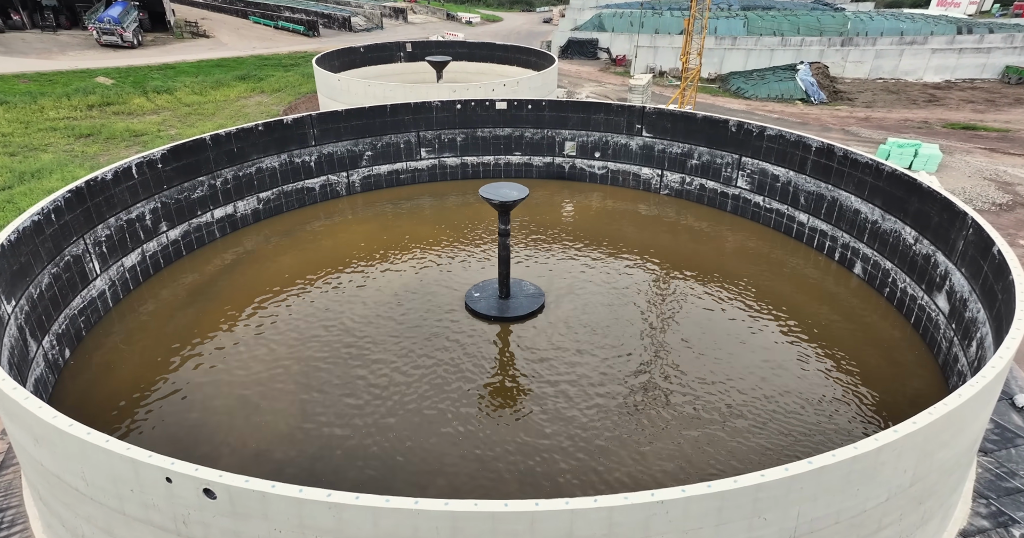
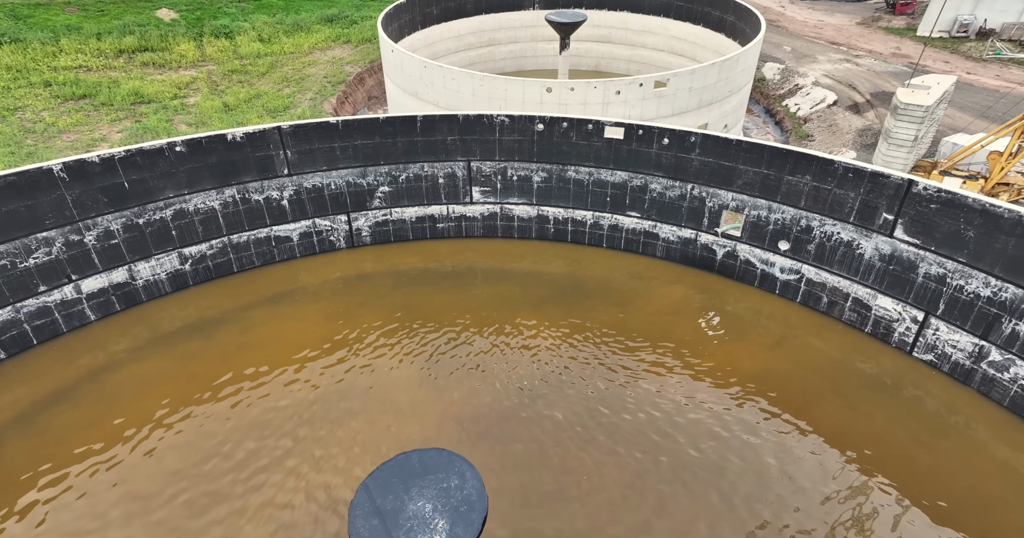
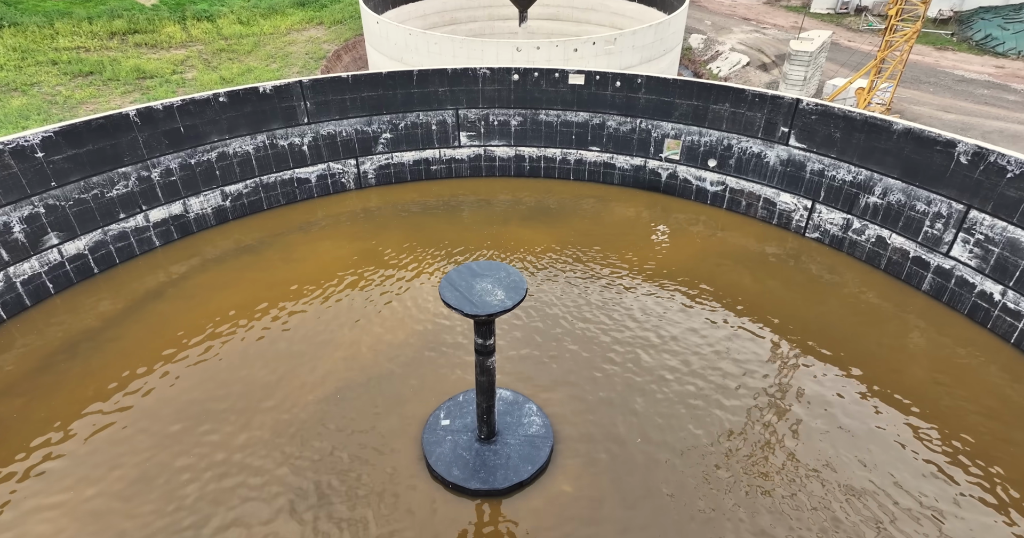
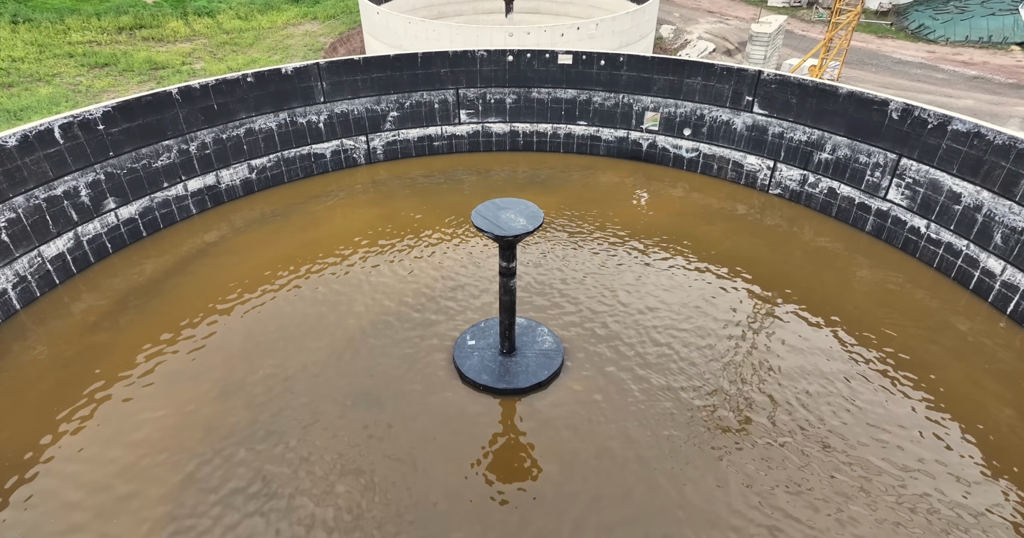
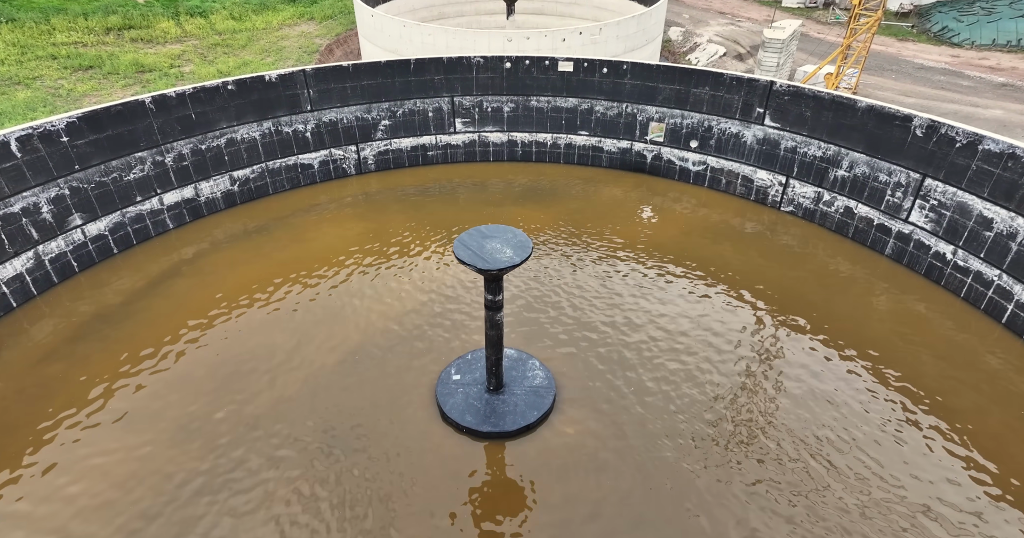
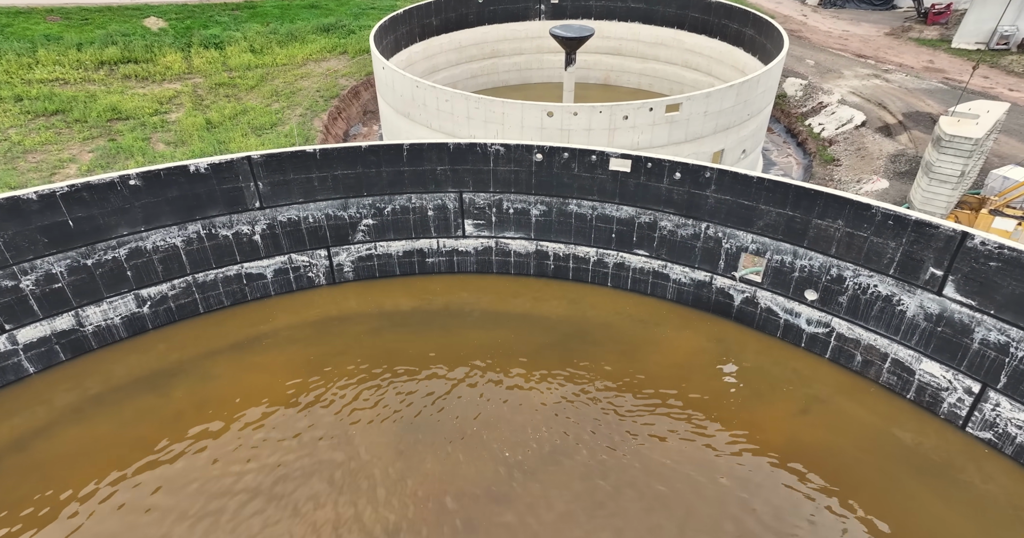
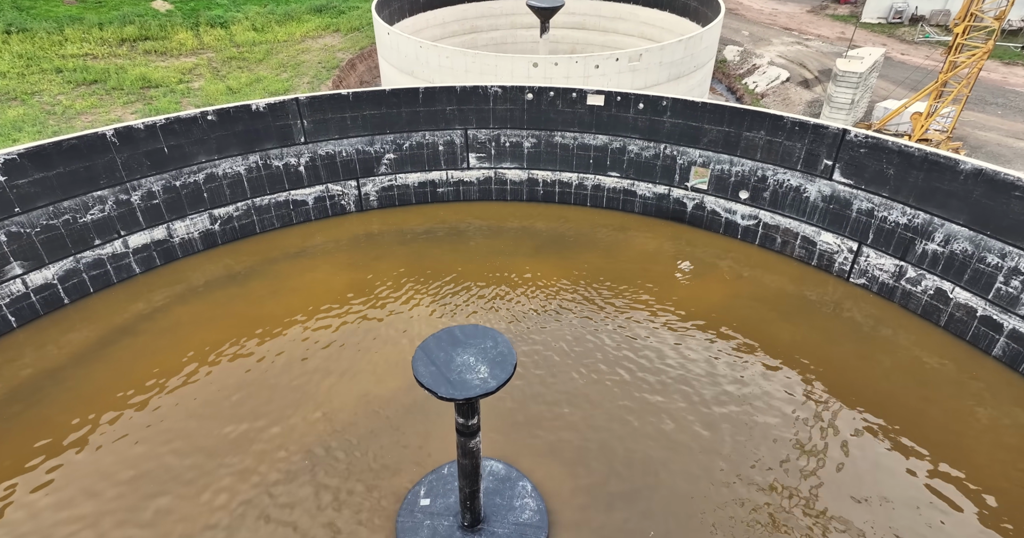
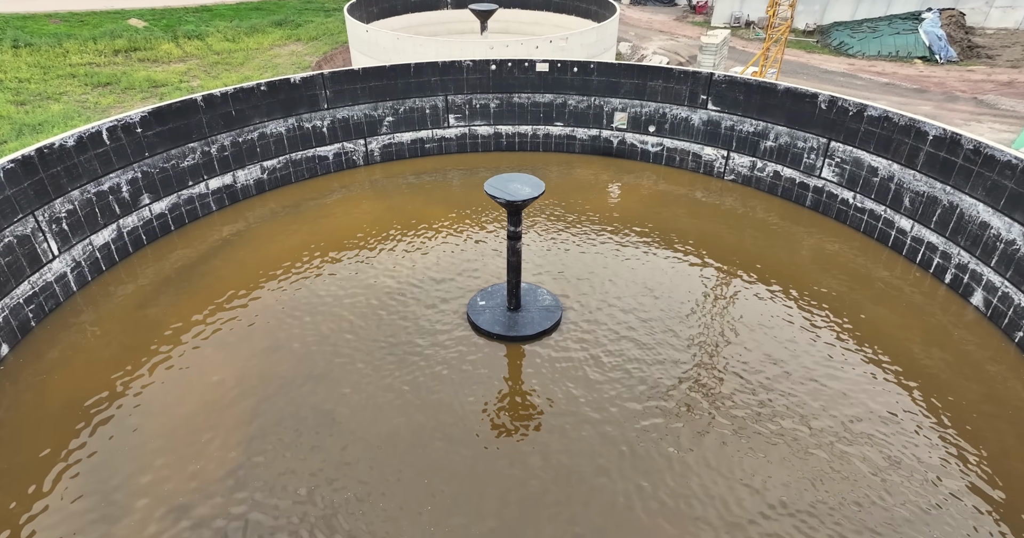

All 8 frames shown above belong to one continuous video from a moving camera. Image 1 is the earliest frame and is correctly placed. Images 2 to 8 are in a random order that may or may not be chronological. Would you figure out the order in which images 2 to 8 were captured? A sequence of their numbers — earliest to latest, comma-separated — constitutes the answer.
8, 4, 5, 3, 7, 2, 6
